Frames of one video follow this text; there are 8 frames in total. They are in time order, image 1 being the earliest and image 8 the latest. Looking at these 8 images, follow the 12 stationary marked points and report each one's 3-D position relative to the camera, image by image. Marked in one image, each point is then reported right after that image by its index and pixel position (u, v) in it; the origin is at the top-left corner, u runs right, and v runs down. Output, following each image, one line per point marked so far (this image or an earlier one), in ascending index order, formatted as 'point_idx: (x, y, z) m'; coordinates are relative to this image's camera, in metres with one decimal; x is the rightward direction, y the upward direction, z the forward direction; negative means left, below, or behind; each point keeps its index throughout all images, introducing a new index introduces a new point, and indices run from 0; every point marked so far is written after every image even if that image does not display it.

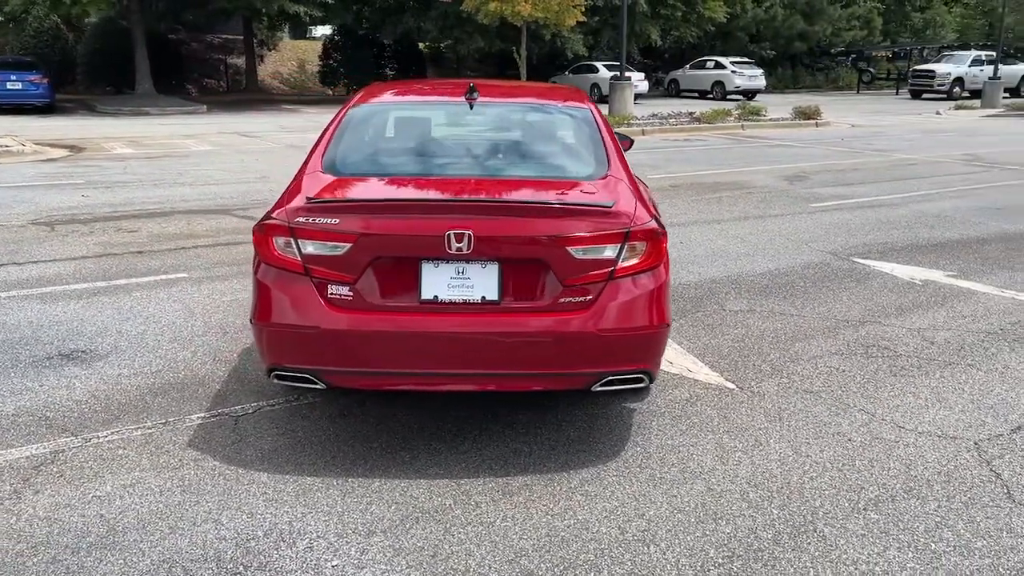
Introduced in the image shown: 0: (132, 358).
0: (-2.1, -0.4, +4.7) m
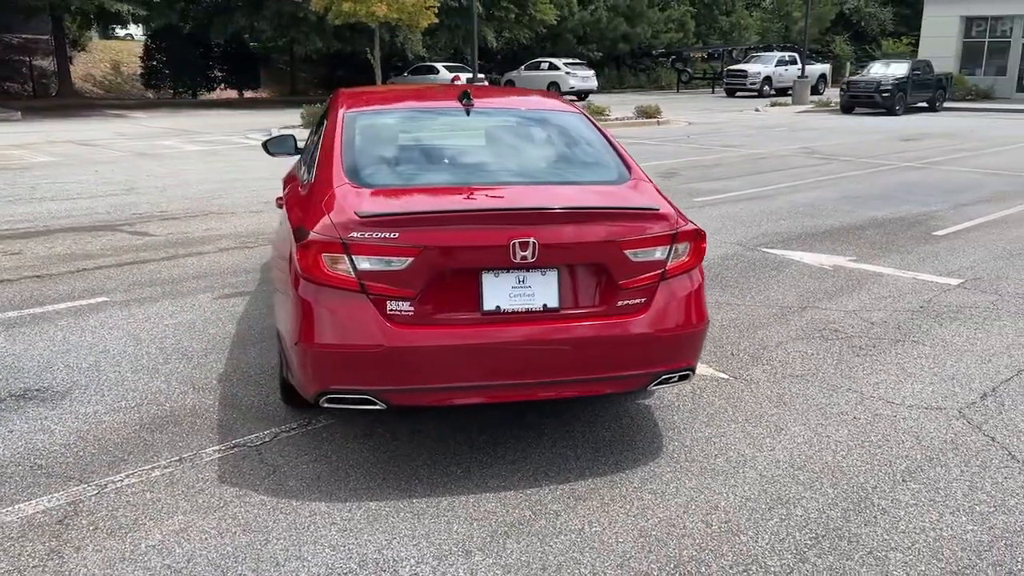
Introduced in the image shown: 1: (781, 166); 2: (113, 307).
0: (-2.0, -0.5, +4.3) m
1: (+5.1, +2.3, +16.3) m
2: (-2.8, -0.1, +5.9) m
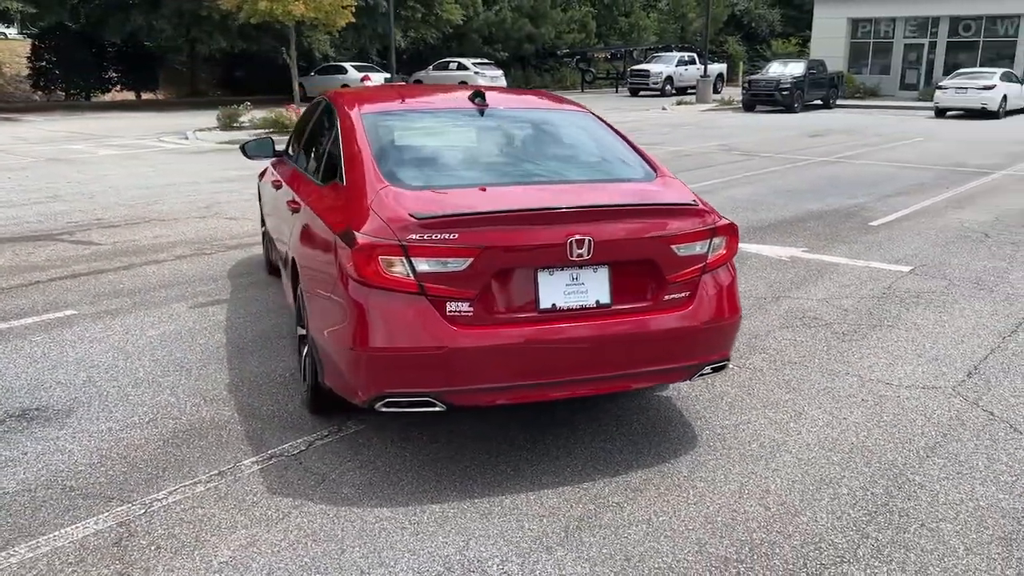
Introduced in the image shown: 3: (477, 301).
0: (-1.9, -0.6, +4.1) m
1: (+3.8, +2.5, +16.9) m
2: (-2.8, -0.2, +5.6) m
3: (-0.1, -0.1, +3.2) m
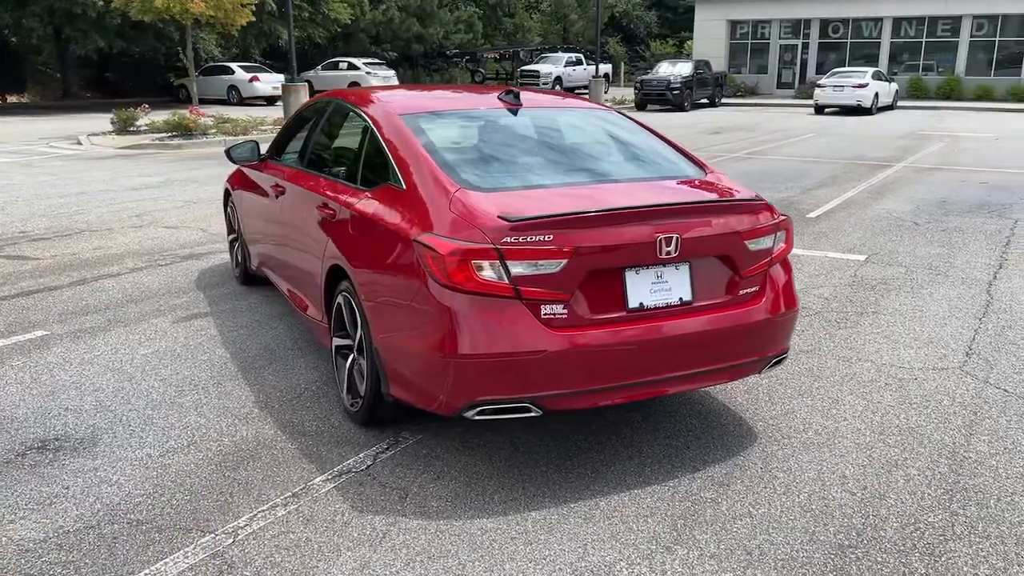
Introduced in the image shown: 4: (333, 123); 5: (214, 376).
0: (-1.7, -0.7, +3.8) m
1: (+2.3, +2.6, +17.2) m
2: (-2.8, -0.3, +5.2) m
3: (+0.2, -0.1, +3.1) m
4: (-1.0, +0.9, +4.8) m
5: (-1.6, -0.5, +4.6) m
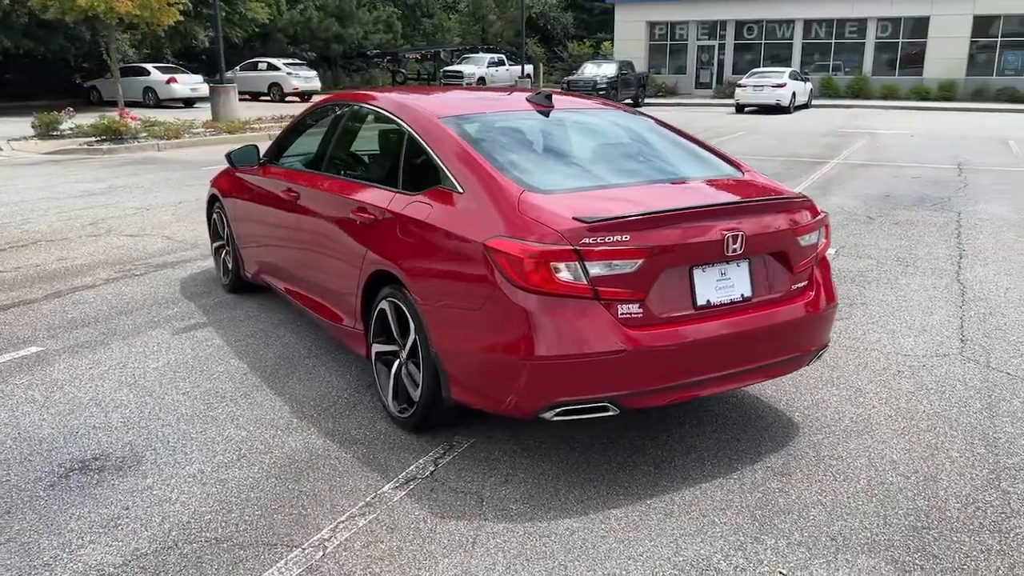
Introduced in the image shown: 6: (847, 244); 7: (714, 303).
0: (-1.4, -0.7, +3.7) m
1: (+1.2, +2.6, +17.4) m
2: (-2.6, -0.4, +5.0) m
3: (+0.5, -0.1, +3.2) m
4: (-0.9, +0.9, +4.7) m
5: (-1.4, -0.5, +4.4) m
6: (+3.3, +0.4, +8.4) m
7: (+0.8, -0.1, +3.3) m
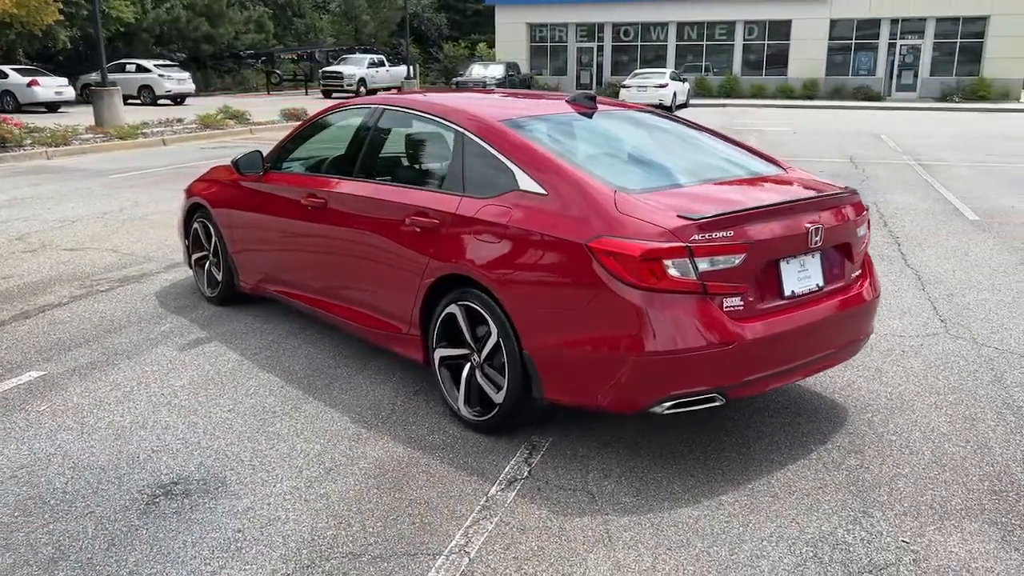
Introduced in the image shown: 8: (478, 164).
0: (-1.0, -0.8, +3.6) m
1: (-0.5, +2.6, +17.5) m
2: (-2.4, -0.5, +4.7) m
3: (+0.9, 0.0, +3.3) m
4: (-0.7, +0.9, +4.7) m
5: (-1.2, -0.6, +4.3) m
6: (+2.9, +0.6, +8.9) m
7: (+1.2, 0.0, +3.5) m
8: (-0.2, +0.6, +4.0) m
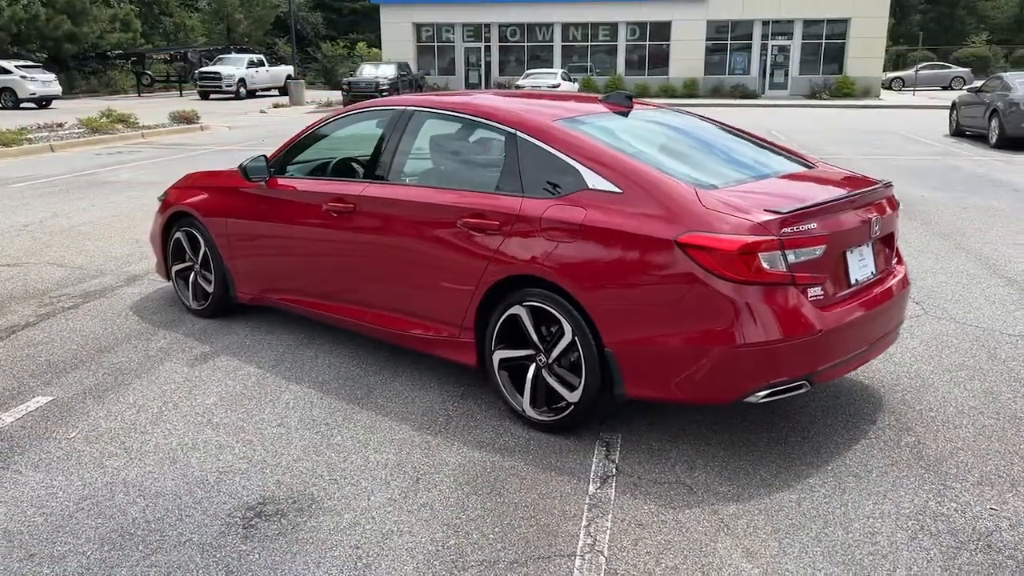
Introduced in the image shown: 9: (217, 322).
0: (-0.7, -0.8, +3.4) m
1: (-2.2, +2.6, +17.3) m
2: (-2.2, -0.6, +4.3) m
3: (+1.3, 0.0, +3.5) m
4: (-0.5, +0.8, +4.6) m
5: (-0.9, -0.6, +4.2) m
6: (+2.5, +0.7, +9.2) m
7: (+1.5, 0.0, +3.7) m
8: (+0.1, +0.6, +4.0) m
9: (-2.0, -0.2, +5.7) m
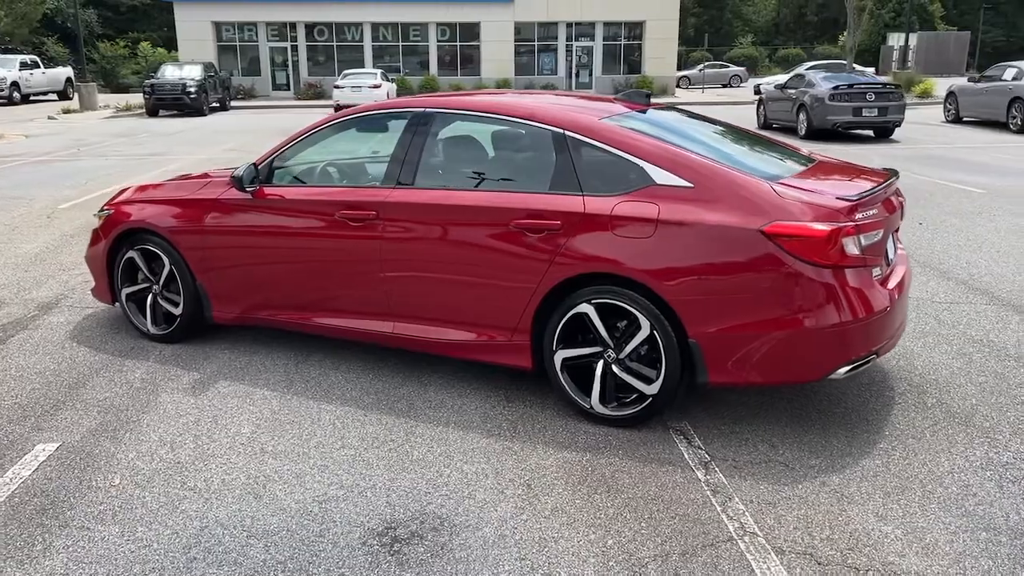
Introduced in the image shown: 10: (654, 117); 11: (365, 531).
0: (-0.2, -0.8, +3.3) m
1: (-4.9, +2.3, +16.5) m
2: (-1.9, -0.7, +3.9) m
3: (+1.6, +0.1, +3.8) m
4: (-0.4, +0.8, +4.5) m
5: (-0.6, -0.7, +4.0) m
6: (+1.5, +0.8, +9.7) m
7: (+1.8, +0.1, +4.1) m
8: (+0.4, +0.6, +4.0) m
9: (-2.0, -0.4, +5.3) m
10: (+0.7, +0.9, +4.6) m
11: (-0.5, -0.9, +3.1) m
